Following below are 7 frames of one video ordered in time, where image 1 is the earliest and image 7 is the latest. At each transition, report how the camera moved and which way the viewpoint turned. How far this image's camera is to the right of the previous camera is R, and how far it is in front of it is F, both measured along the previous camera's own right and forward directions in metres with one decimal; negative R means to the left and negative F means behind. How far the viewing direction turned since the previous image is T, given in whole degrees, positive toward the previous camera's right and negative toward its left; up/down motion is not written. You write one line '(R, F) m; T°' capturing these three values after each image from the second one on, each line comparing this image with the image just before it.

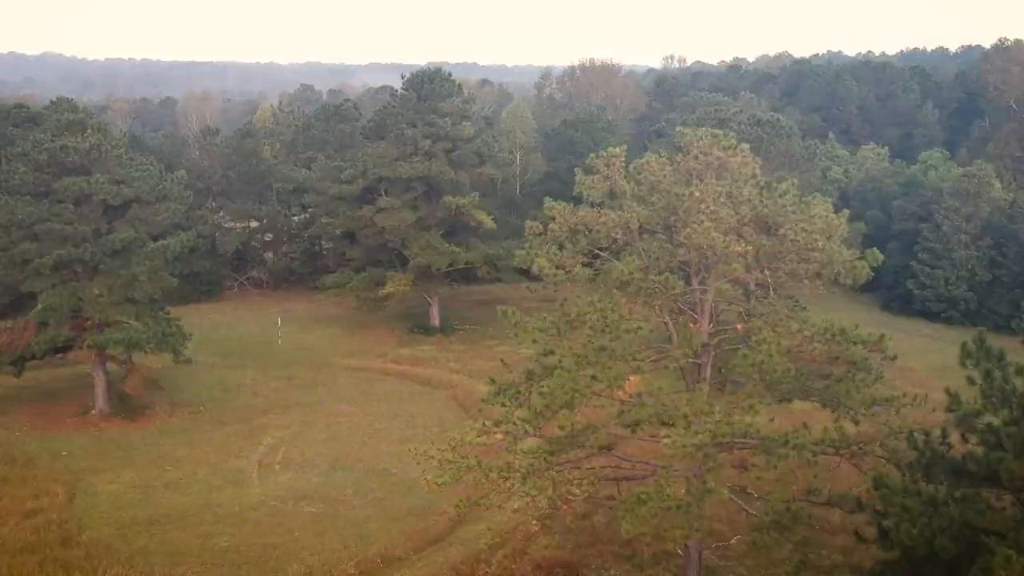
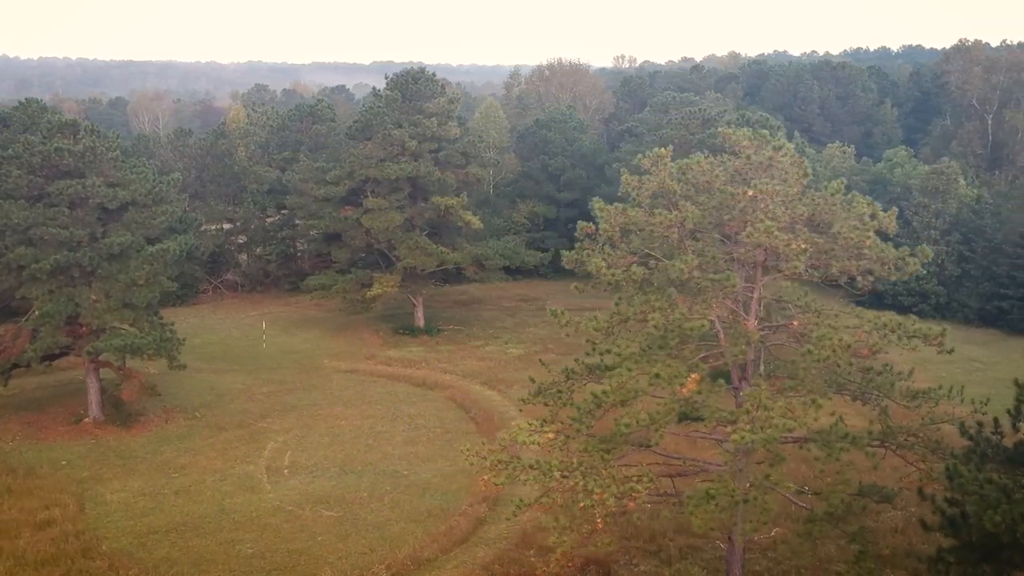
(-1.1, 0.0) m; +3°
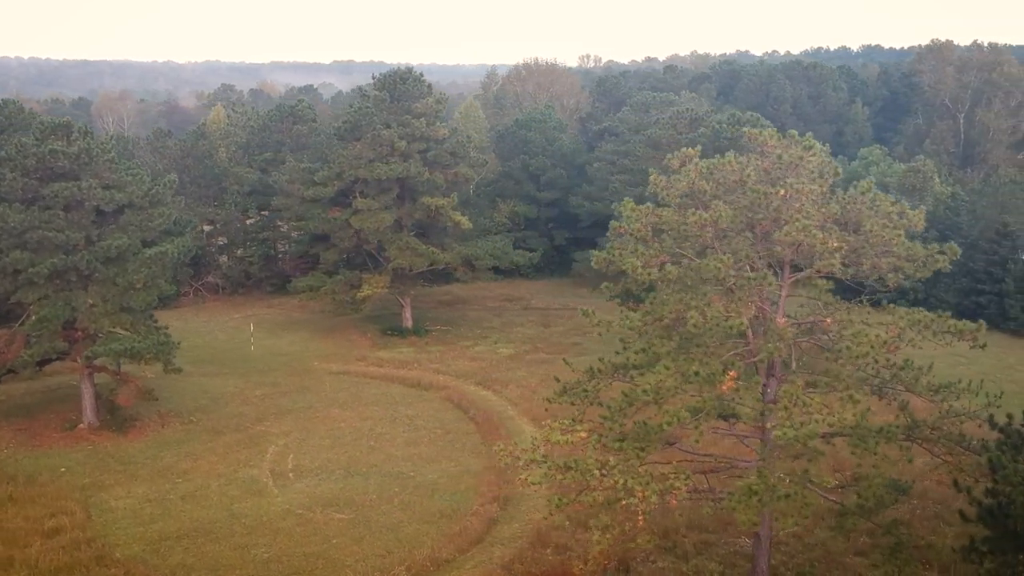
(-0.8, 0.0) m; +2°
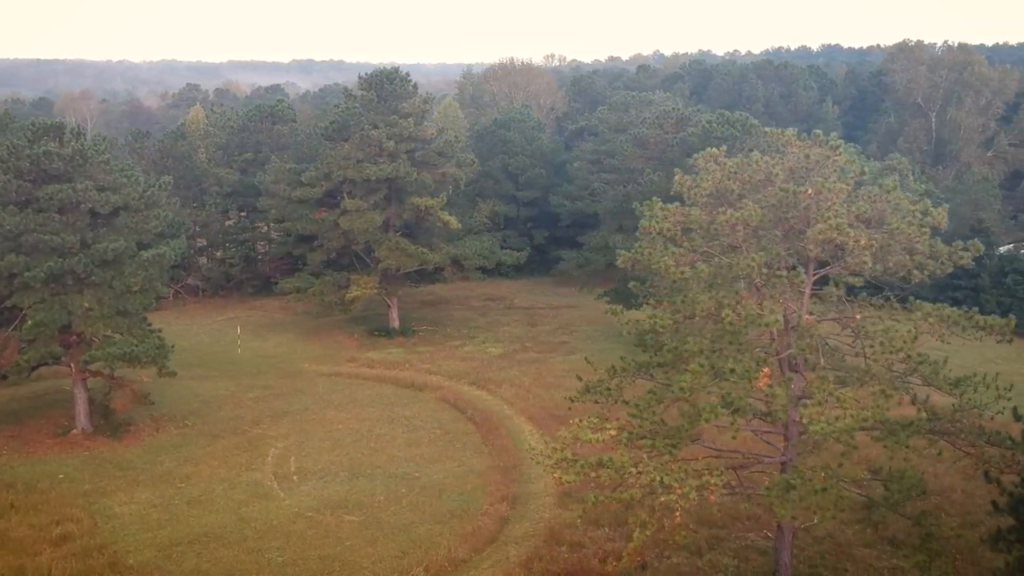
(-0.7, 0.0) m; +2°
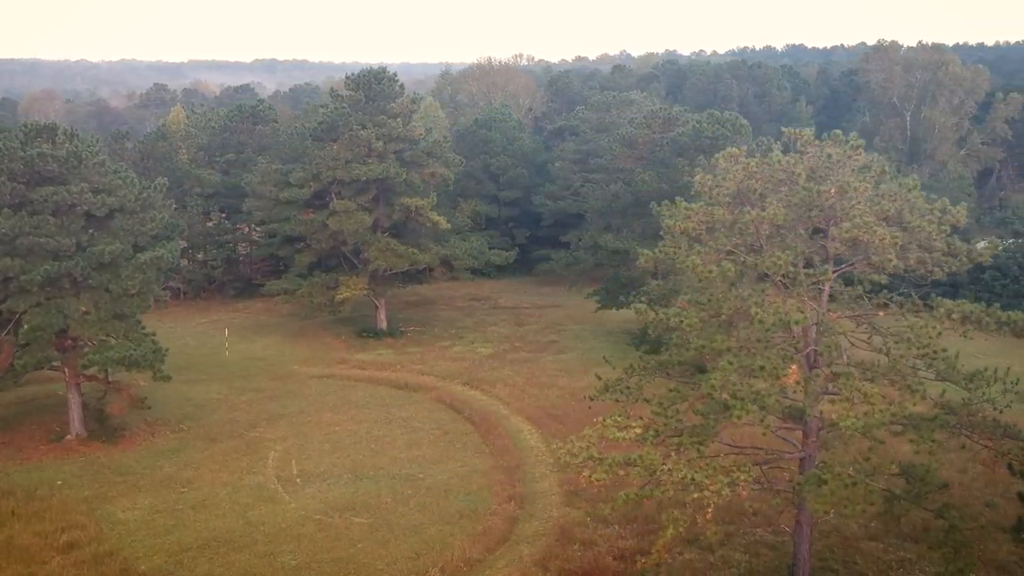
(-0.7, 0.0) m; +2°
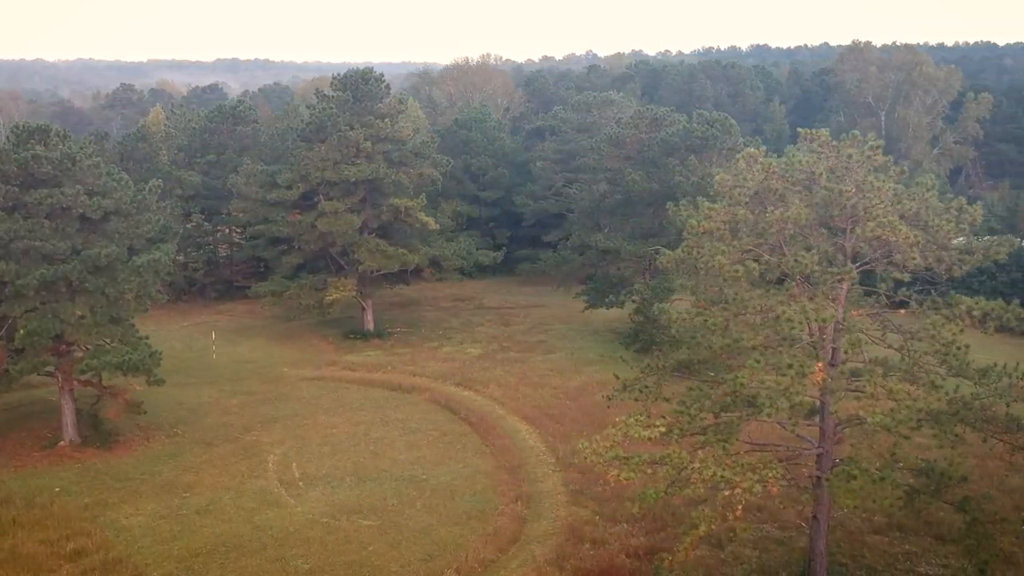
(-0.7, 0.0) m; +2°
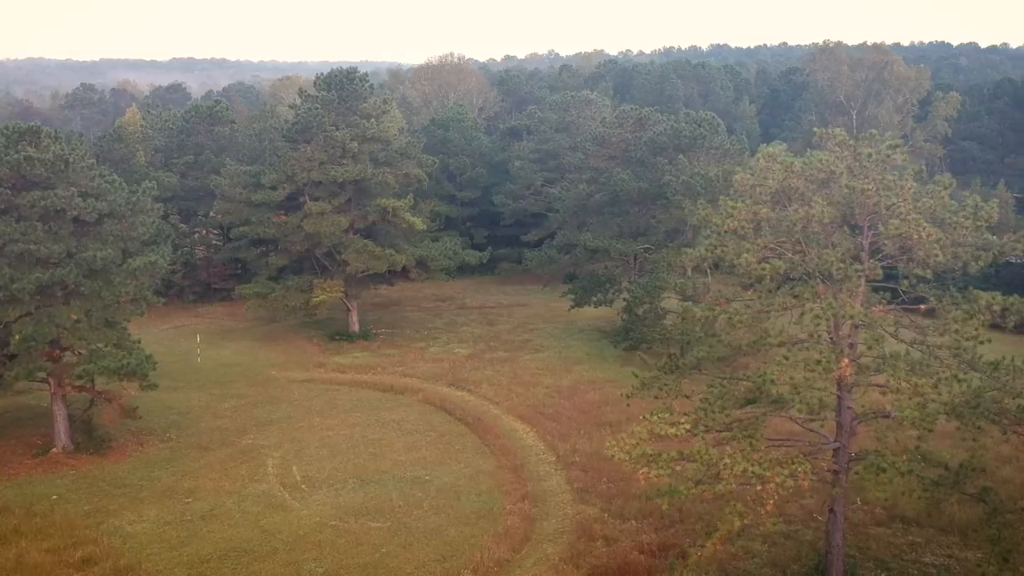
(-0.7, 0.0) m; +2°
